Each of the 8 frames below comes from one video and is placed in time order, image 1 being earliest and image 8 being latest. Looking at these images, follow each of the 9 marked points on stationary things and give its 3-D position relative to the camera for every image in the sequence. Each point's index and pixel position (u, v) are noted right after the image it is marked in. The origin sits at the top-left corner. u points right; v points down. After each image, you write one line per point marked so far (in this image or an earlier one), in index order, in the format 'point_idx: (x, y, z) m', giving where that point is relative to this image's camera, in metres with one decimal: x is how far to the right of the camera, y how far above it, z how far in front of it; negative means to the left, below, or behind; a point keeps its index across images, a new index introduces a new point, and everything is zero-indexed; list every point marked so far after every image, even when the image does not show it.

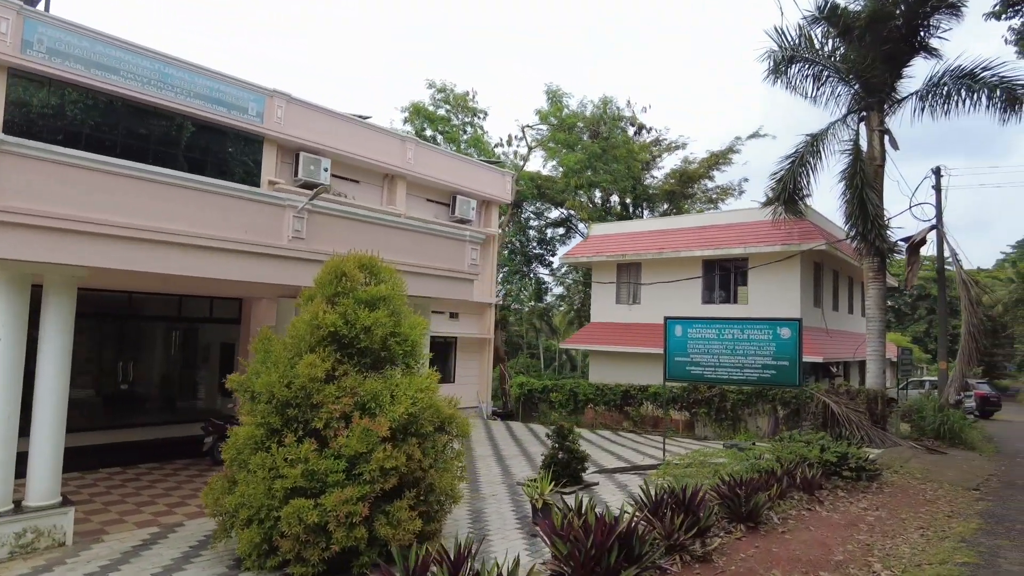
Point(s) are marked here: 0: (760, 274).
0: (+6.2, +0.4, +17.2) m
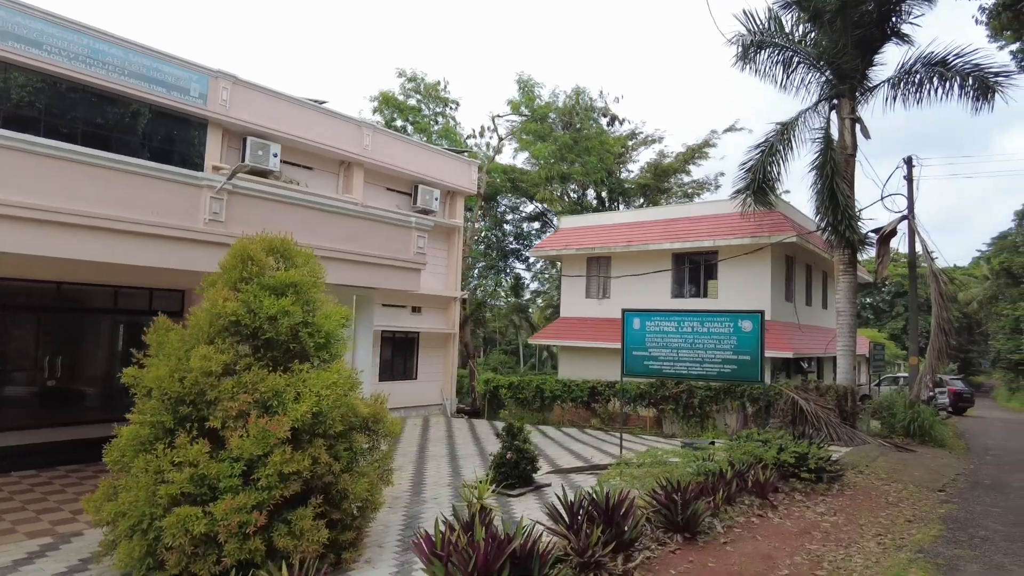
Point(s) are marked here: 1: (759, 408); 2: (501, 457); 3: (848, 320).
0: (+5.3, +0.5, +16.7) m
1: (+5.2, -2.5, +14.3) m
2: (-0.2, -2.3, +9.1) m
3: (+6.6, -0.6, +13.4) m
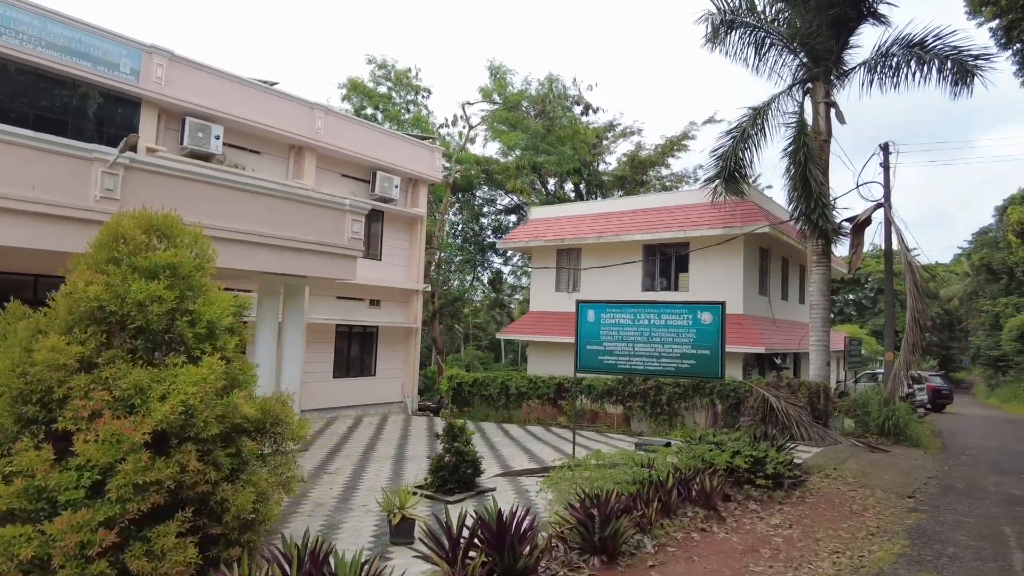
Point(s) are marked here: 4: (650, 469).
0: (+4.5, +0.7, +16.1) m
1: (+4.4, -2.3, +13.7) m
2: (-0.9, -2.1, +8.4) m
3: (+5.8, -0.5, +12.8) m
4: (+1.2, -1.5, +5.8) m
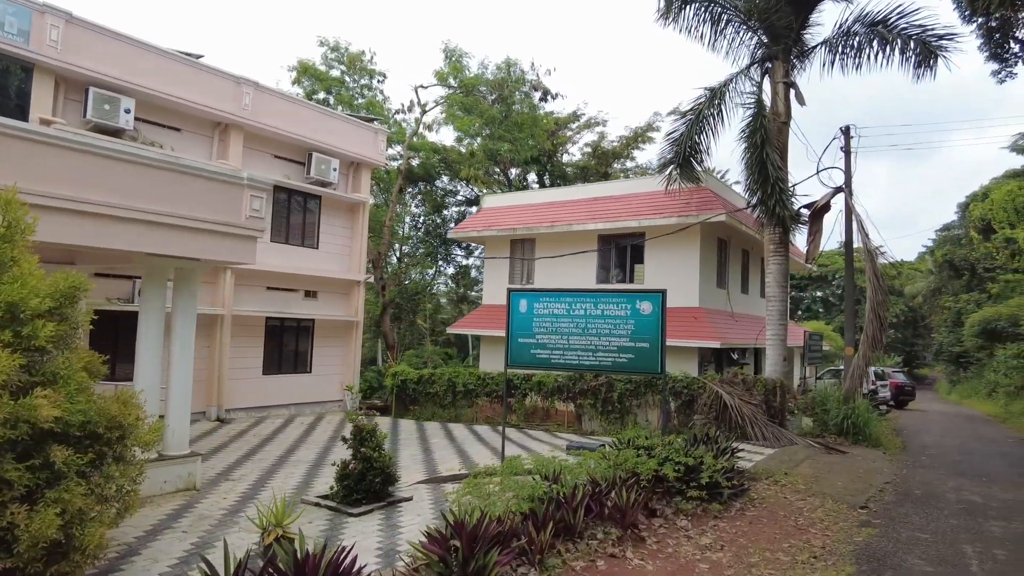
0: (+3.3, +0.9, +15.3) m
1: (+3.2, -2.2, +12.9) m
2: (-1.8, -2.0, +7.4) m
3: (+4.7, -0.3, +12.1) m
4: (+0.3, -1.4, +4.9) m
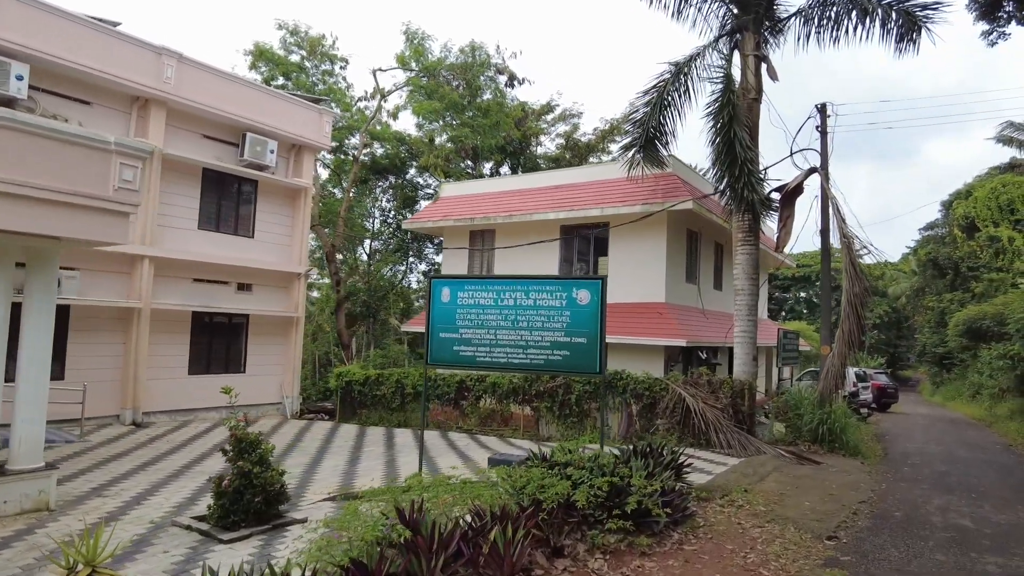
0: (+2.3, +1.0, +14.2) m
1: (+2.3, -2.1, +11.8) m
2: (-2.7, -1.8, +6.2) m
3: (+3.8, -0.2, +11.0) m
4: (-0.5, -1.2, +3.7) m
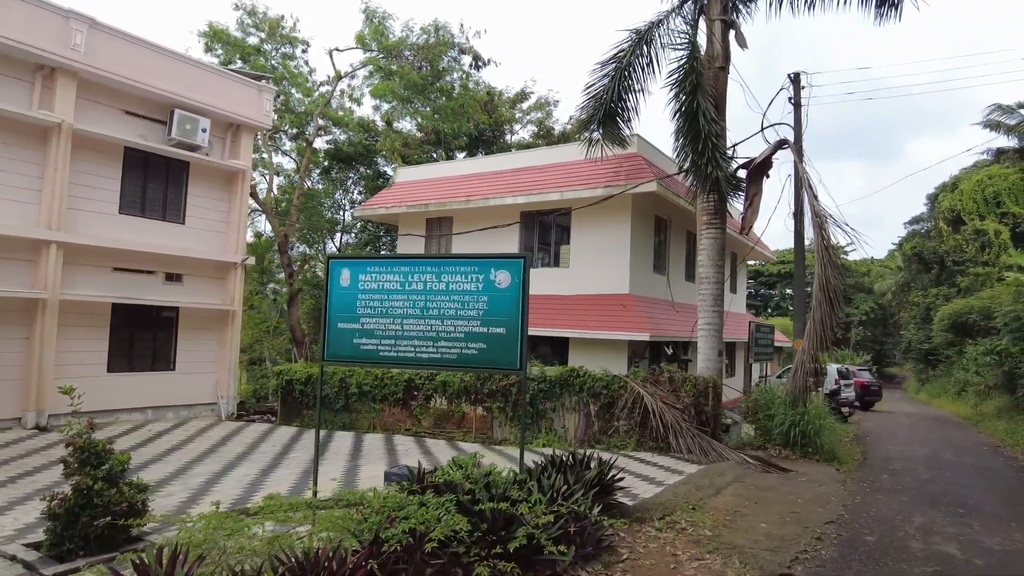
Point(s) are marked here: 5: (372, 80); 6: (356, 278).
0: (+1.4, +1.2, +13.2) m
1: (+1.4, -1.9, +10.8) m
2: (-3.5, -1.6, +5.1) m
3: (+3.0, 0.0, +10.0) m
4: (-1.2, -1.1, +2.6) m
5: (-4.1, +6.1, +19.9) m
6: (-1.4, +0.1, +6.2) m
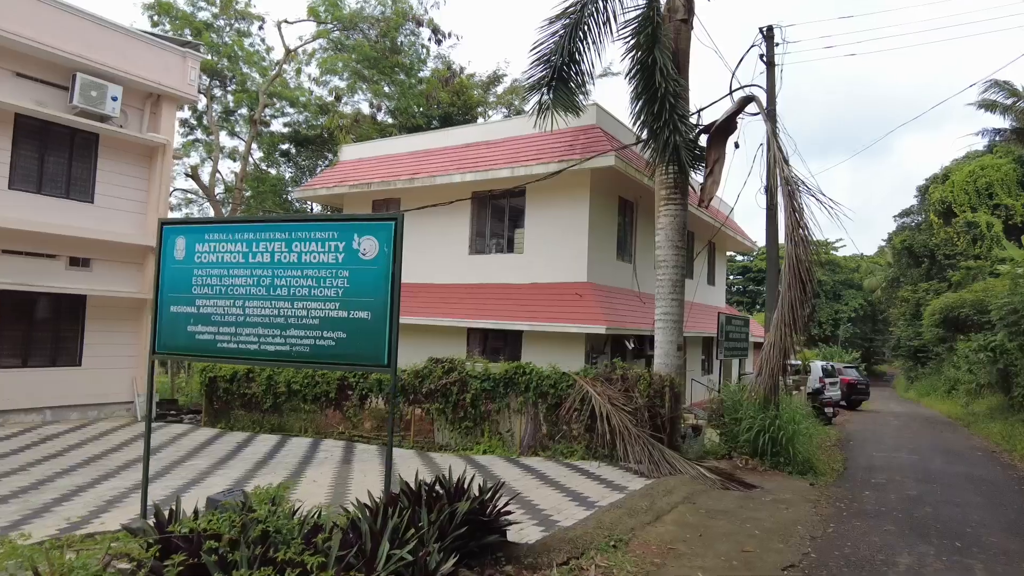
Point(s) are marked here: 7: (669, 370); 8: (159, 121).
0: (+0.5, +1.4, +11.9) m
1: (+0.5, -1.7, +9.5) m
2: (-4.3, -1.4, +3.8) m
3: (+2.1, +0.2, +8.7) m
4: (-2.0, -0.9, +1.3) m
5: (-5.1, +6.4, +18.5) m
6: (-2.3, +0.3, +4.9) m
7: (+2.0, -1.0, +8.7) m
8: (-6.5, +3.0, +12.4) m
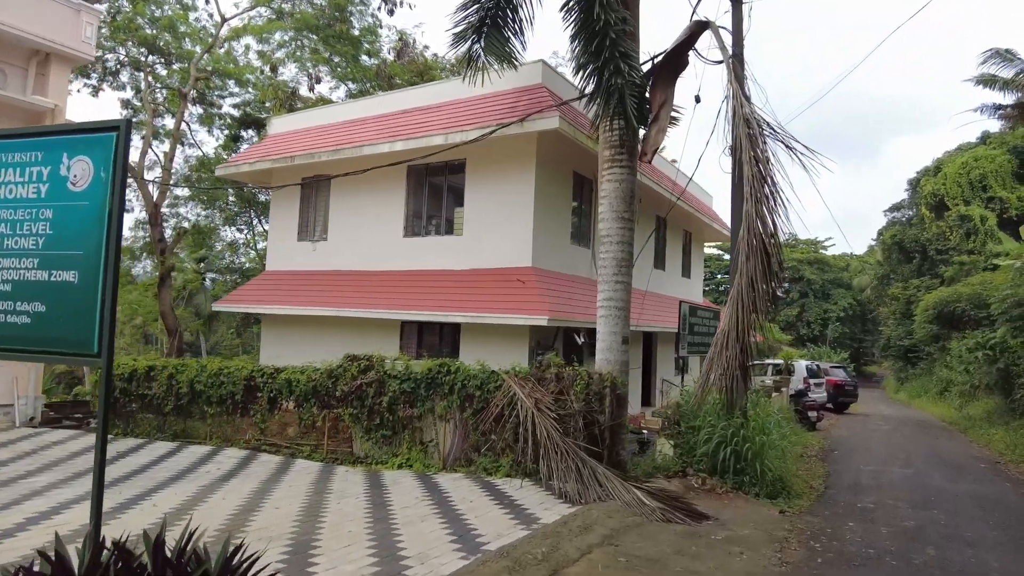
0: (-0.5, +1.6, +10.3) m
1: (-0.4, -1.5, +7.9) m
2: (-5.2, -1.2, +2.2) m
3: (+1.1, +0.4, +7.2) m
4: (-2.9, -0.7, -0.2) m
5: (-6.1, +6.6, +16.9) m
6: (-3.1, +0.5, +3.3) m
7: (+1.1, -0.8, +7.2) m
8: (-7.4, +3.3, +10.8) m
